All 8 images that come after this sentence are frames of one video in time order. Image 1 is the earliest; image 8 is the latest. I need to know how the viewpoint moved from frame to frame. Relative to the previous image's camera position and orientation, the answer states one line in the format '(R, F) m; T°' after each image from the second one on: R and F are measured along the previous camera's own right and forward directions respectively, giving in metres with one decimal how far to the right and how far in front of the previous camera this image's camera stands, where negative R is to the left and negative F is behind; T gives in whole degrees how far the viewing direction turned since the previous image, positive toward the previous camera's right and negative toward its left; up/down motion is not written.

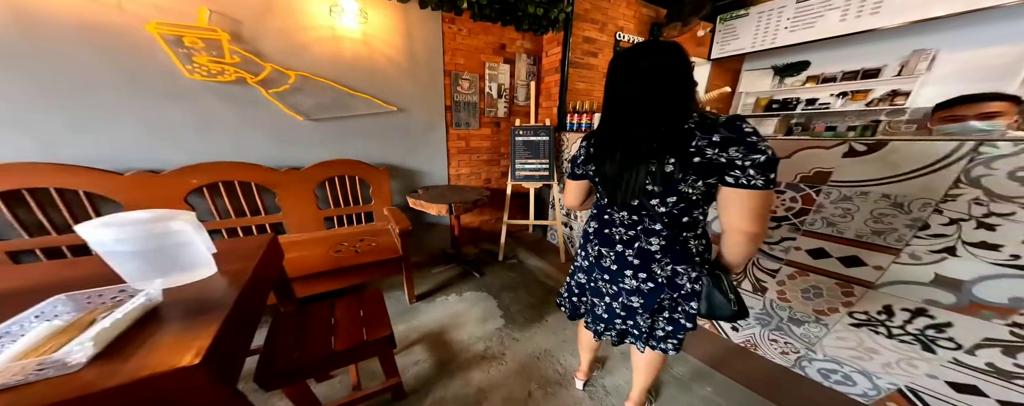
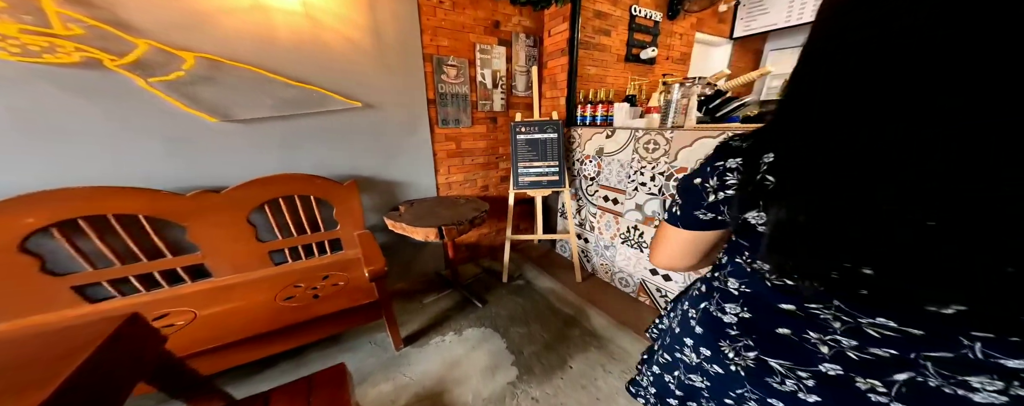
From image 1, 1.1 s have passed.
(-0.1, +0.5) m; +2°
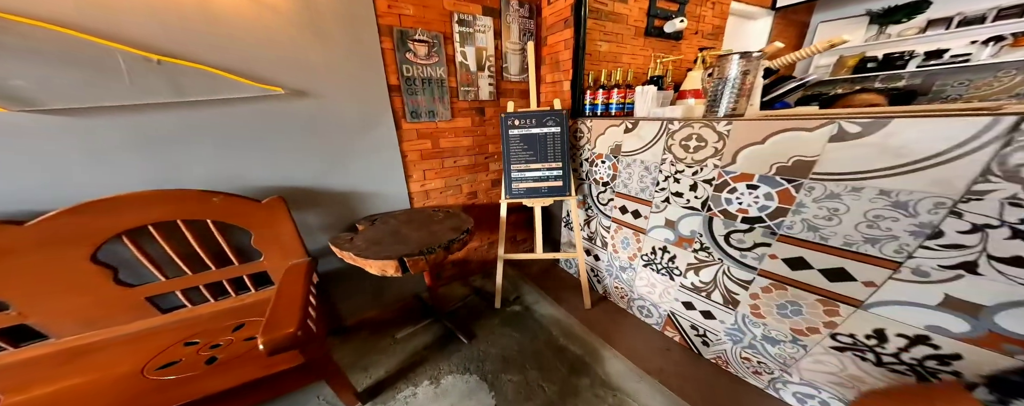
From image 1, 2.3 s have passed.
(+0.1, +0.5) m; -2°
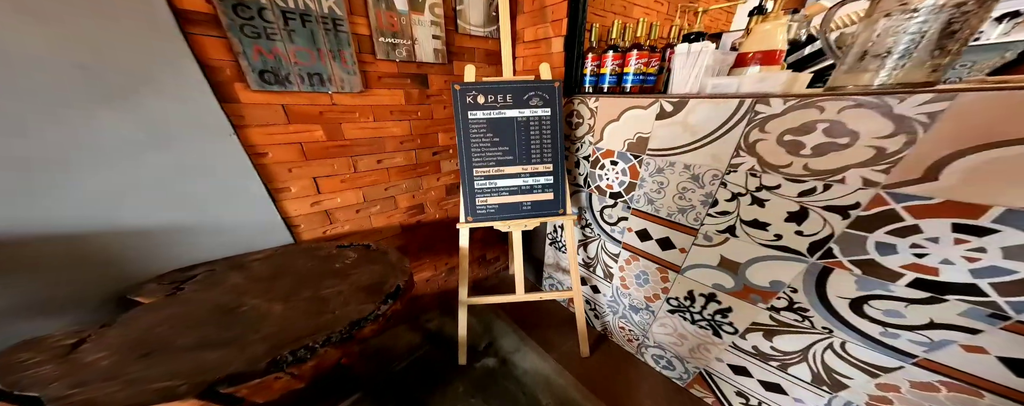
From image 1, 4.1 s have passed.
(0.0, +0.7) m; +7°
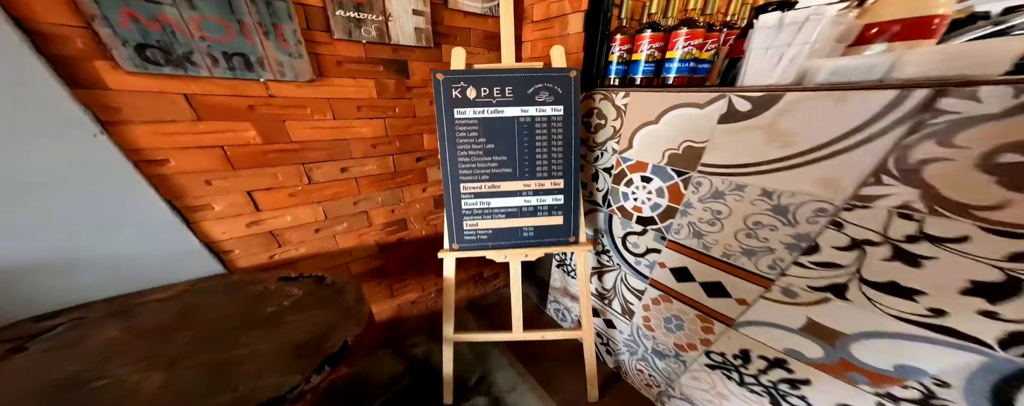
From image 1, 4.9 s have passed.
(+0.1, +0.3) m; -3°
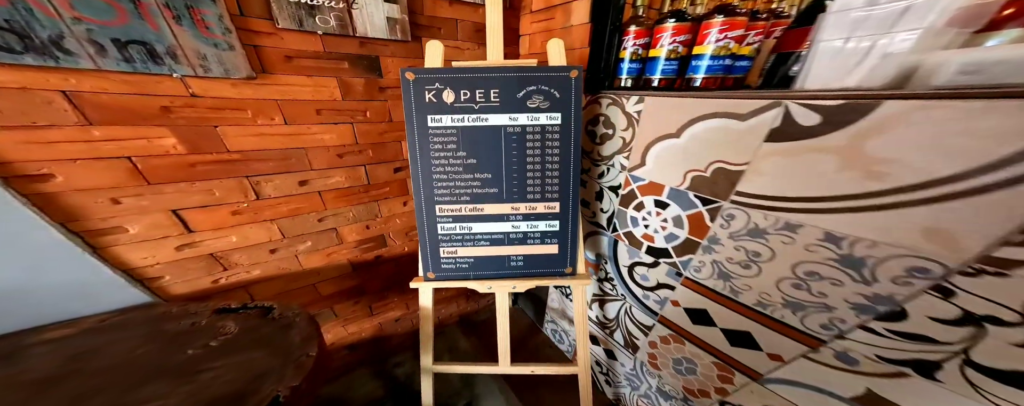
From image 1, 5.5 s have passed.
(+0.1, +0.2) m; -2°
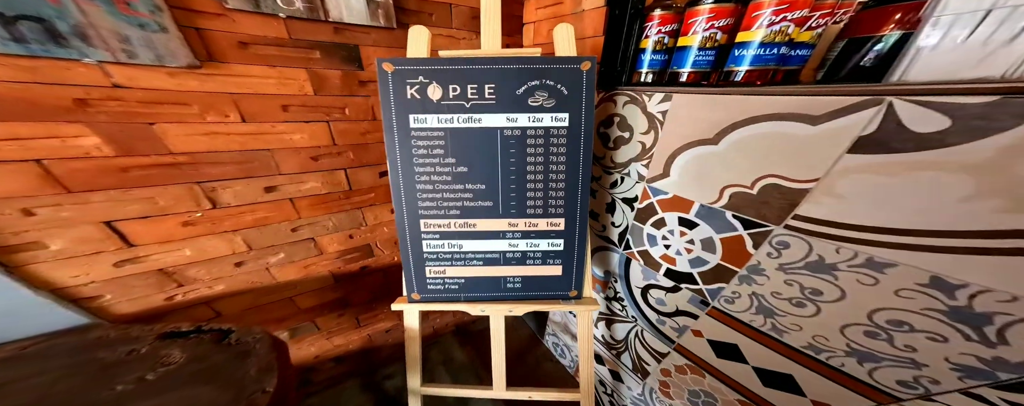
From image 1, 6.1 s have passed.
(0.0, +0.1) m; -1°
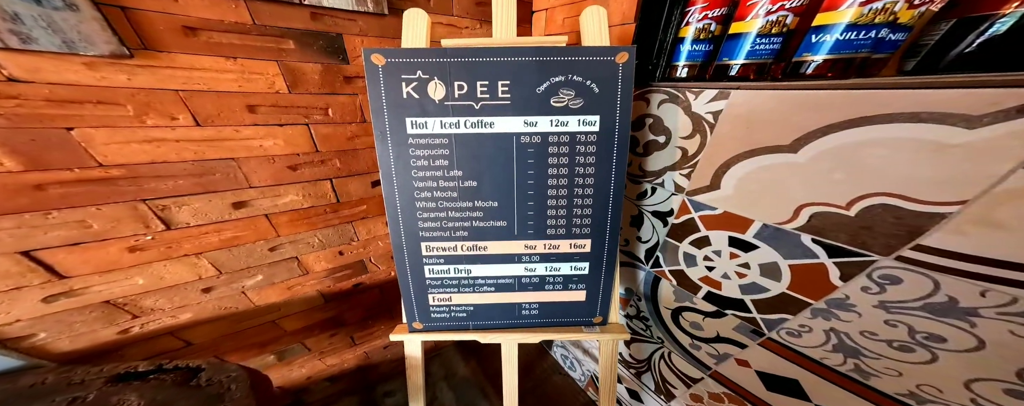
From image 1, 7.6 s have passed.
(0.0, +0.1) m; +1°
